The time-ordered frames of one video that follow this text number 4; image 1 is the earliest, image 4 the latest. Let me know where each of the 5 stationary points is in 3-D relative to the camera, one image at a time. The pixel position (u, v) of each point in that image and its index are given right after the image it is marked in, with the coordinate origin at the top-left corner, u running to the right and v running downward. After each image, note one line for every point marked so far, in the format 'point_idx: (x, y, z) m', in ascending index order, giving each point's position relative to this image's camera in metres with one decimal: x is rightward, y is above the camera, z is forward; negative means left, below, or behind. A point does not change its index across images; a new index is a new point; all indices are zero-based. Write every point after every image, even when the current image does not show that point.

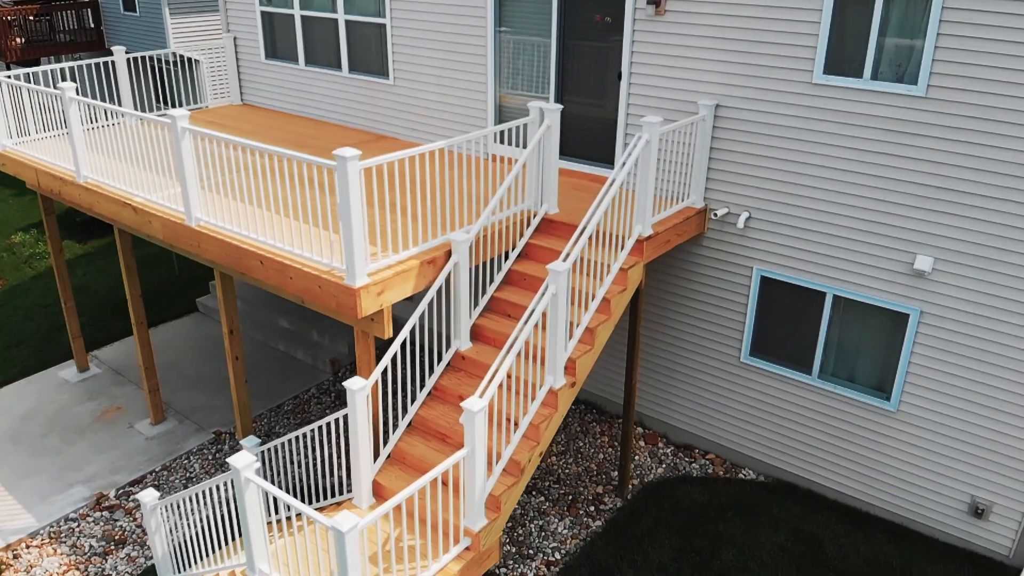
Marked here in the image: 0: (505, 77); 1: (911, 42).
0: (-0.1, +2.5, +9.0) m
1: (+3.2, +2.0, +6.2) m
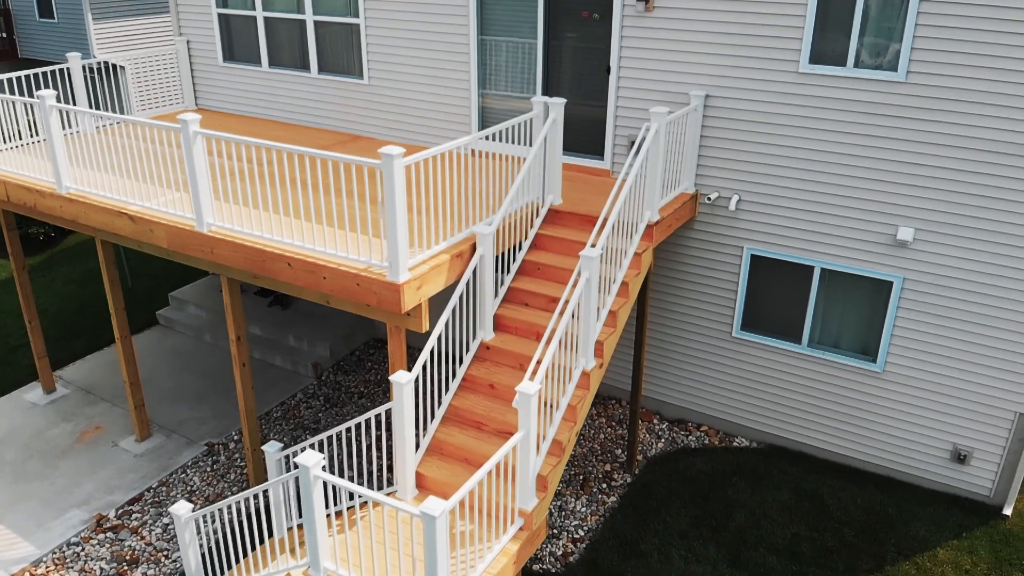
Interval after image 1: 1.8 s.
0: (-0.3, +2.5, +9.1) m
1: (+3.4, +2.3, +6.8) m
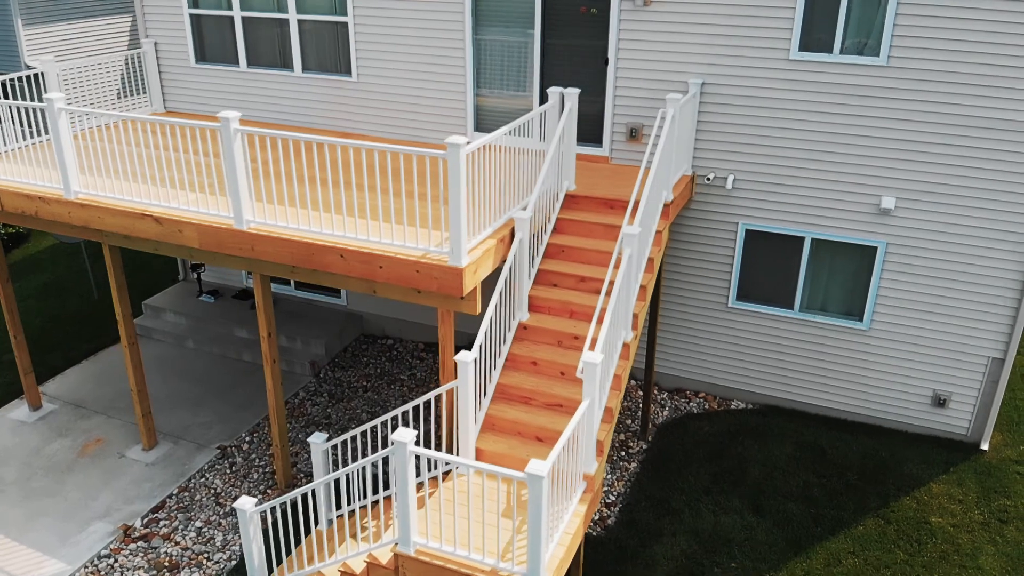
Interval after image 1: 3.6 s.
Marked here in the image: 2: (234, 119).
0: (-0.4, +2.7, +9.5) m
1: (+3.5, +2.6, +7.6) m
2: (-2.4, +1.4, +6.6) m
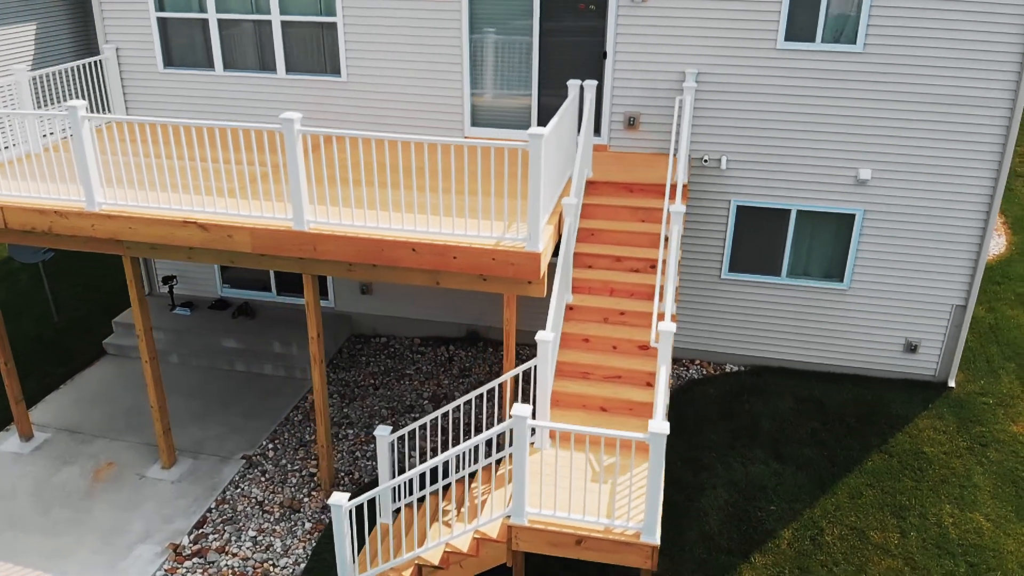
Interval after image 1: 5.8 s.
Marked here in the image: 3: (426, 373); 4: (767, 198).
0: (-0.4, +2.8, +9.8) m
1: (+3.7, +3.0, +8.5) m
2: (-1.8, +1.4, +6.6) m
3: (-1.2, -1.2, +10.7) m
4: (+3.1, +1.1, +9.5) m
